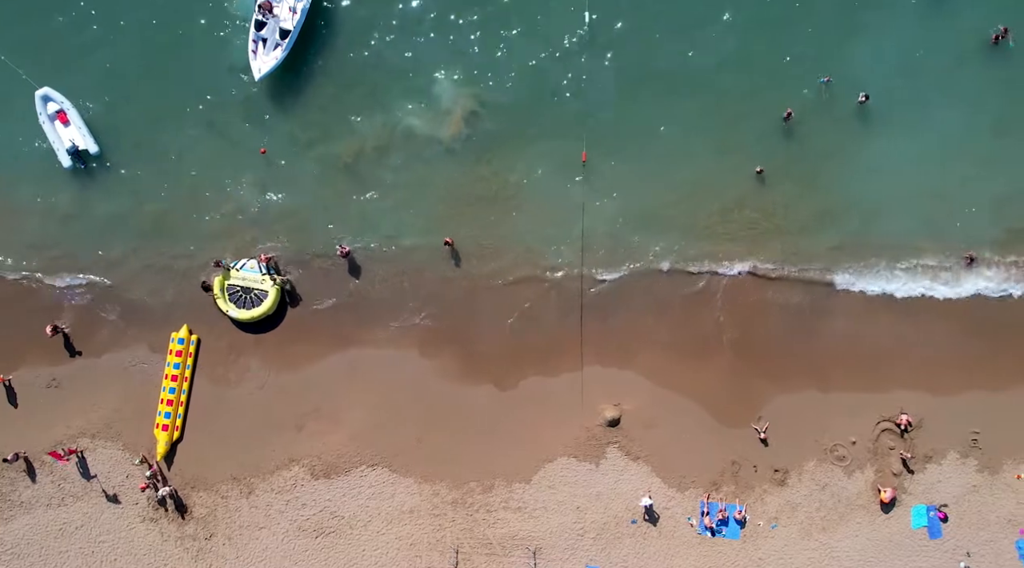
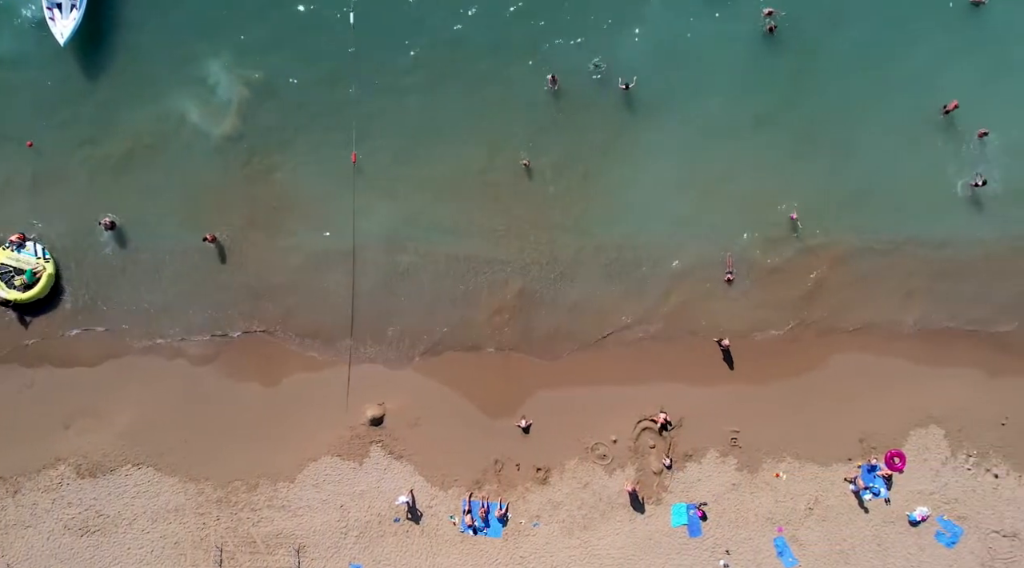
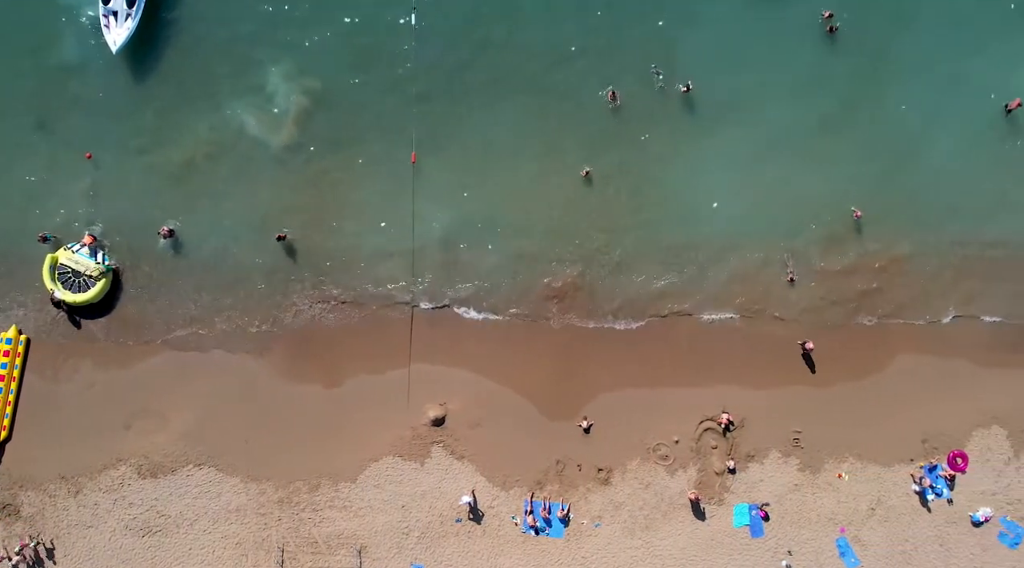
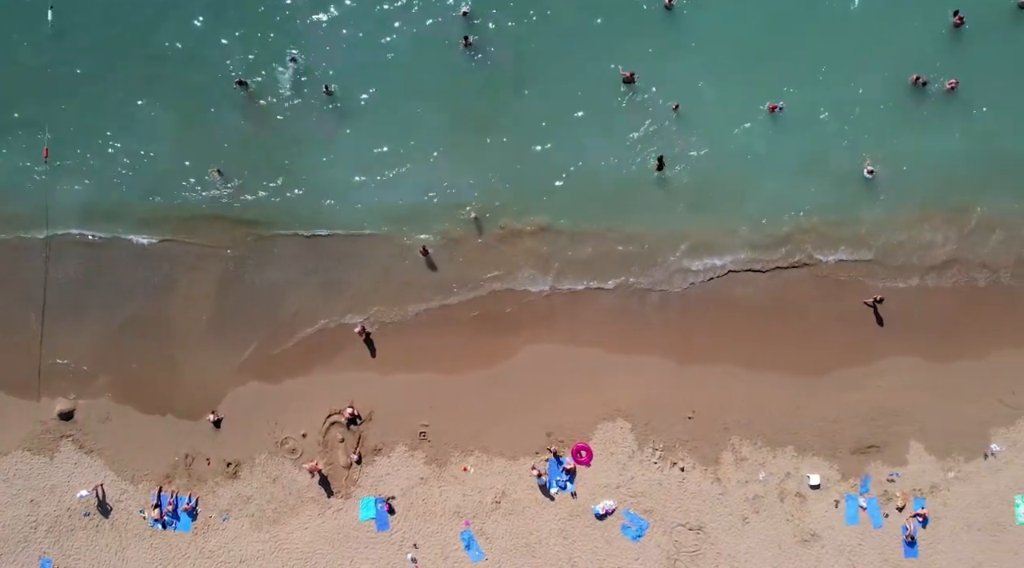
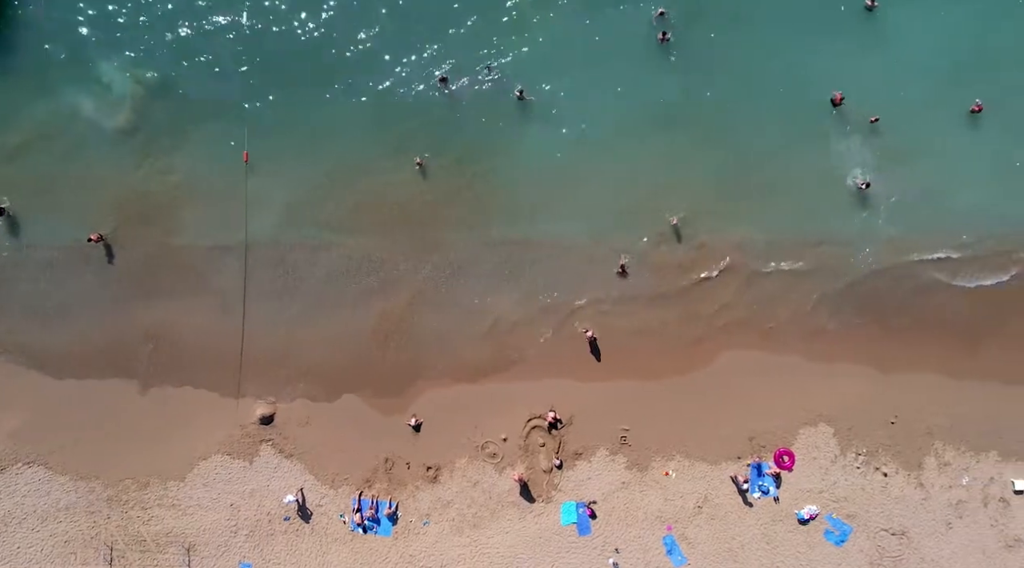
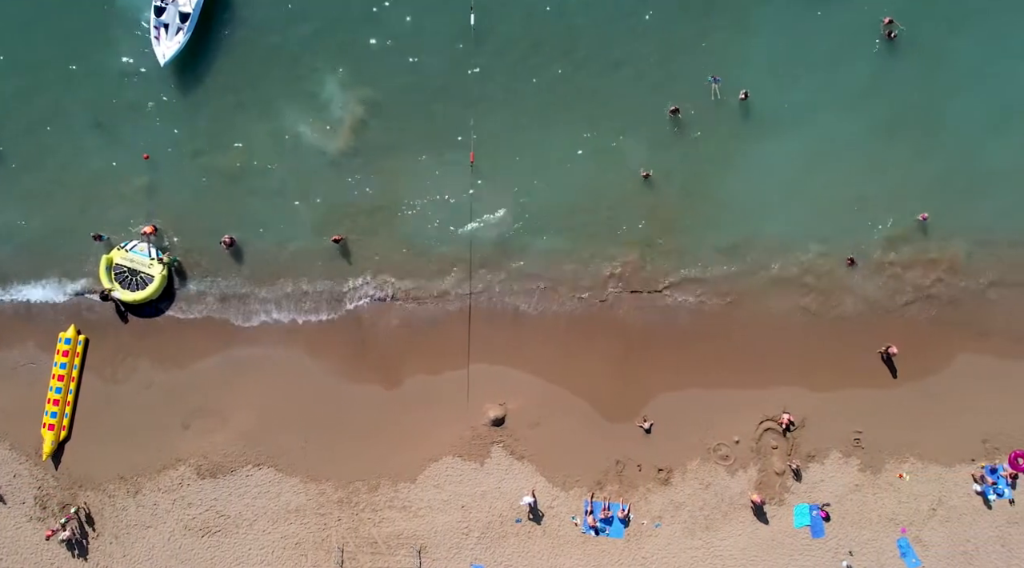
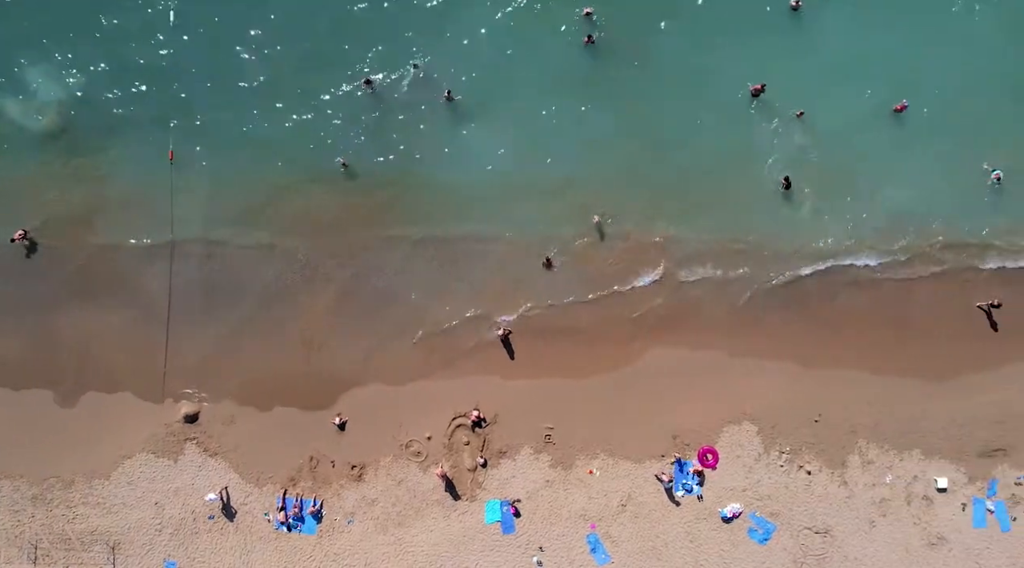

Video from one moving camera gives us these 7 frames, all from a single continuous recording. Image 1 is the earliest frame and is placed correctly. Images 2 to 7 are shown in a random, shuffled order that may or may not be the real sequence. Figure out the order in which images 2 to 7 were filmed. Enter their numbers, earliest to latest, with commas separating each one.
6, 3, 2, 5, 7, 4
